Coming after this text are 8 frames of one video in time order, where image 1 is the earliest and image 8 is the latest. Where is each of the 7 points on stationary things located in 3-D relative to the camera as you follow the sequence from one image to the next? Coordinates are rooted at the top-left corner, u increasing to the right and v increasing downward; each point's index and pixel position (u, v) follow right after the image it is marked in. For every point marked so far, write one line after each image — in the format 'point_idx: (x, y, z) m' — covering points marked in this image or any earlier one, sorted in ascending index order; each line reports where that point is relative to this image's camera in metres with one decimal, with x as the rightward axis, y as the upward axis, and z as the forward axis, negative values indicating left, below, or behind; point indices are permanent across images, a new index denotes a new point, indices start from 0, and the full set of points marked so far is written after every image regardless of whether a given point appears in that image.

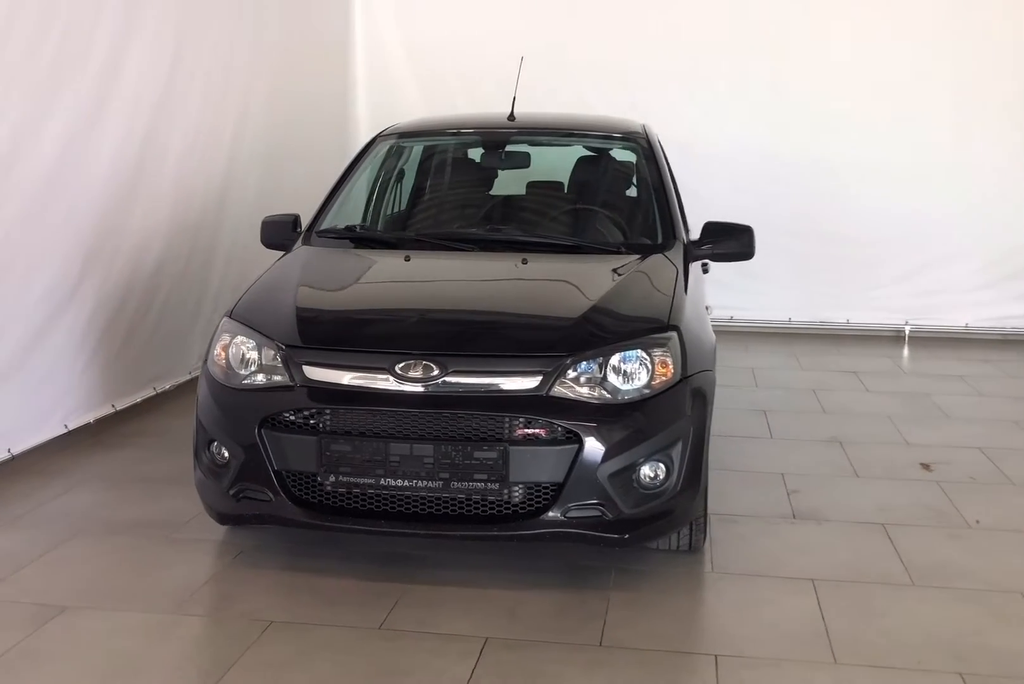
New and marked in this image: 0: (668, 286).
0: (+0.5, +0.2, +3.0) m
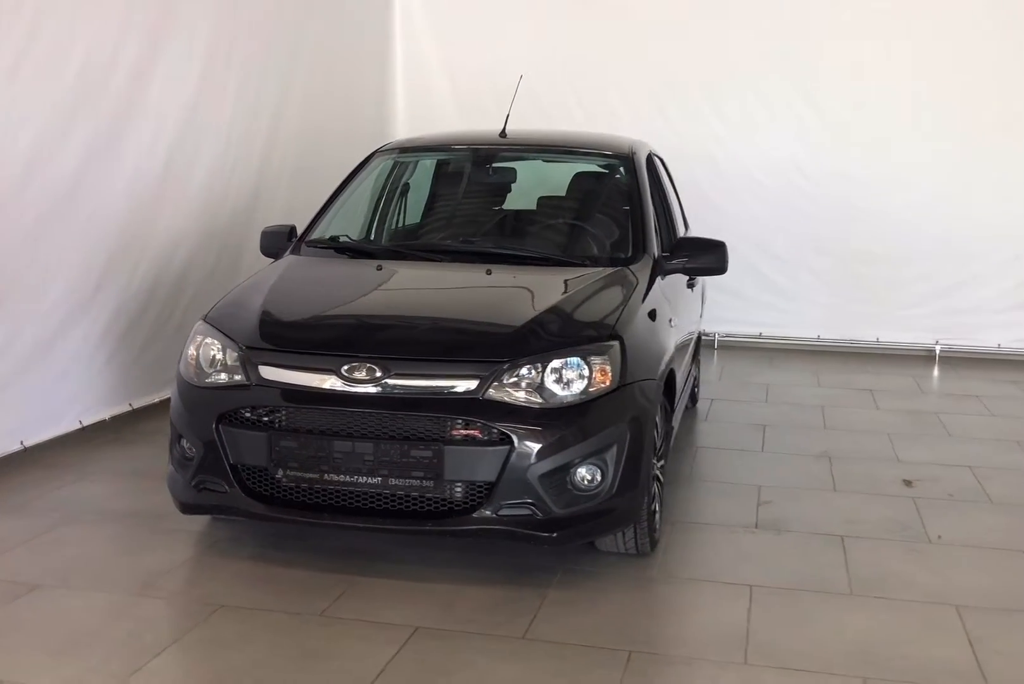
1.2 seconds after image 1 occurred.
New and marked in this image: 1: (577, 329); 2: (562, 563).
0: (+0.3, +0.1, +3.1) m
1: (+0.2, 0.0, +2.8) m
2: (+0.1, -0.7, +3.1) m
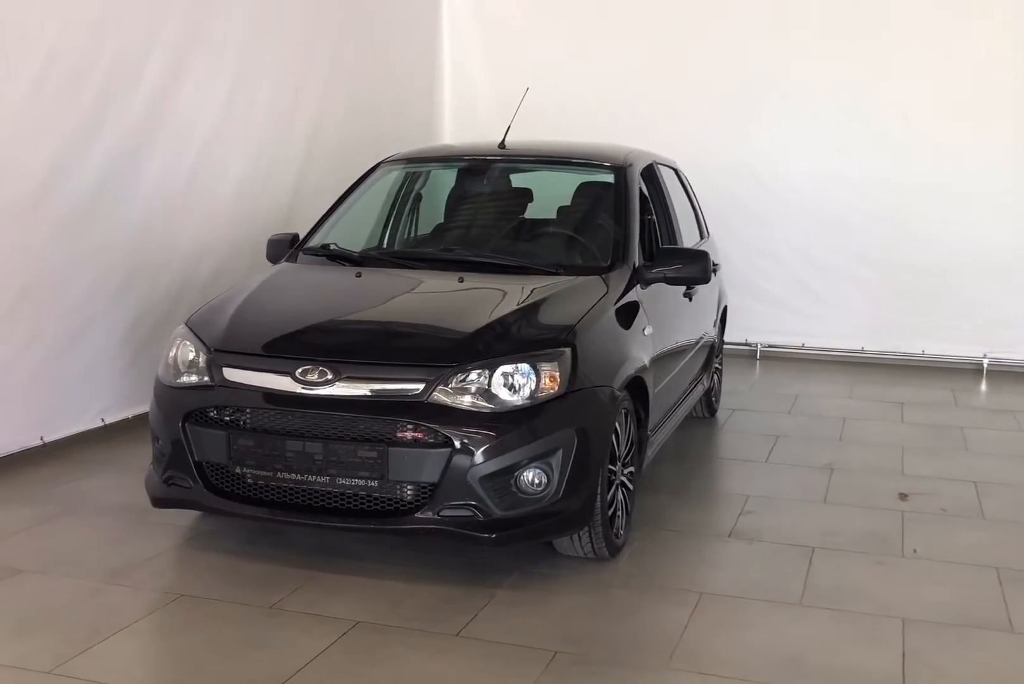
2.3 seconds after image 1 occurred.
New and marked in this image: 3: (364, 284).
0: (+0.2, +0.1, +3.2) m
1: (0.0, 0.0, +2.9) m
2: (0.0, -0.7, +3.1) m
3: (-0.5, +0.2, +3.4) m
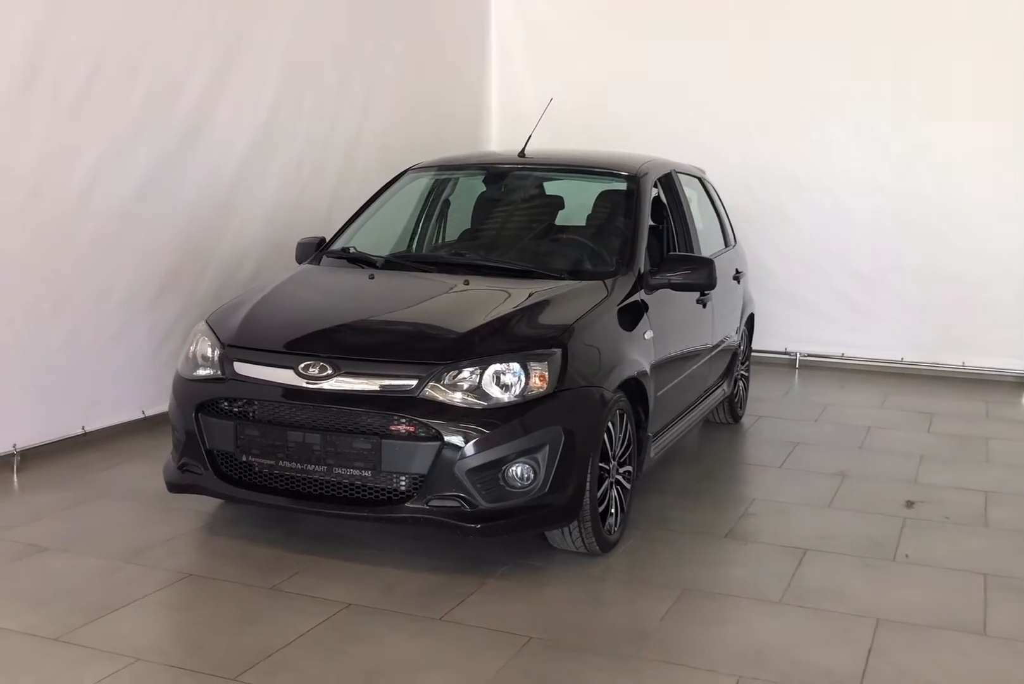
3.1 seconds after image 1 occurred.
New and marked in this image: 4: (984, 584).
0: (+0.2, +0.1, +3.3) m
1: (0.0, 0.0, +3.0) m
2: (0.0, -0.7, +3.2) m
3: (-0.5, +0.2, +3.5) m
4: (+1.4, -0.7, +3.0) m
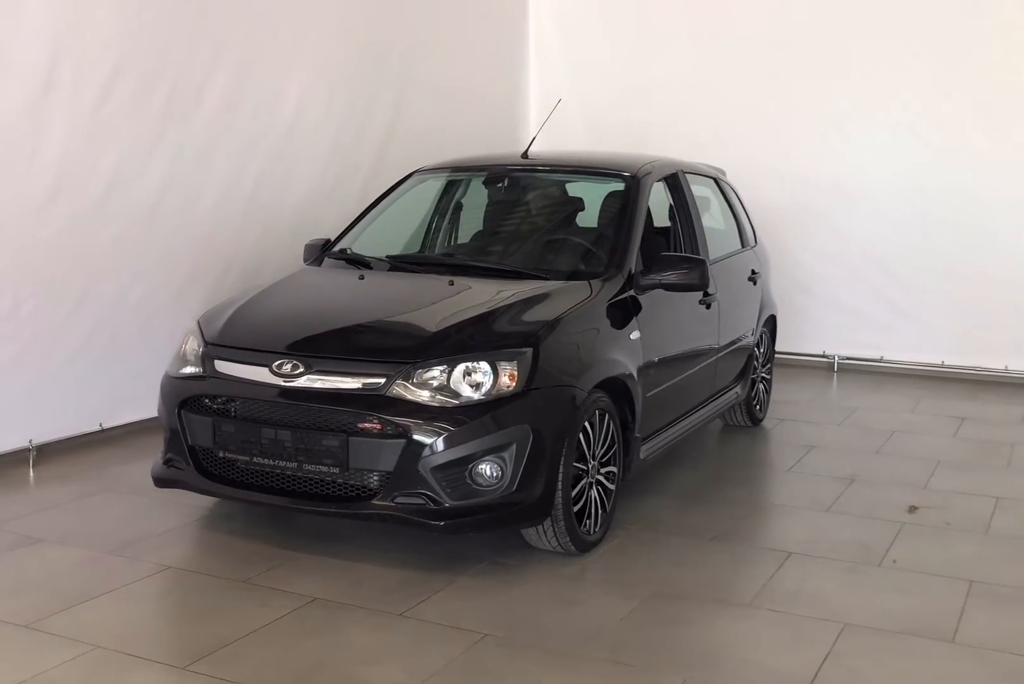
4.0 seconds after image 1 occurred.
0: (+0.2, +0.1, +3.3) m
1: (-0.1, 0.0, +3.0) m
2: (-0.1, -0.7, +3.2) m
3: (-0.5, +0.2, +3.6) m
4: (+1.3, -0.7, +3.0) m
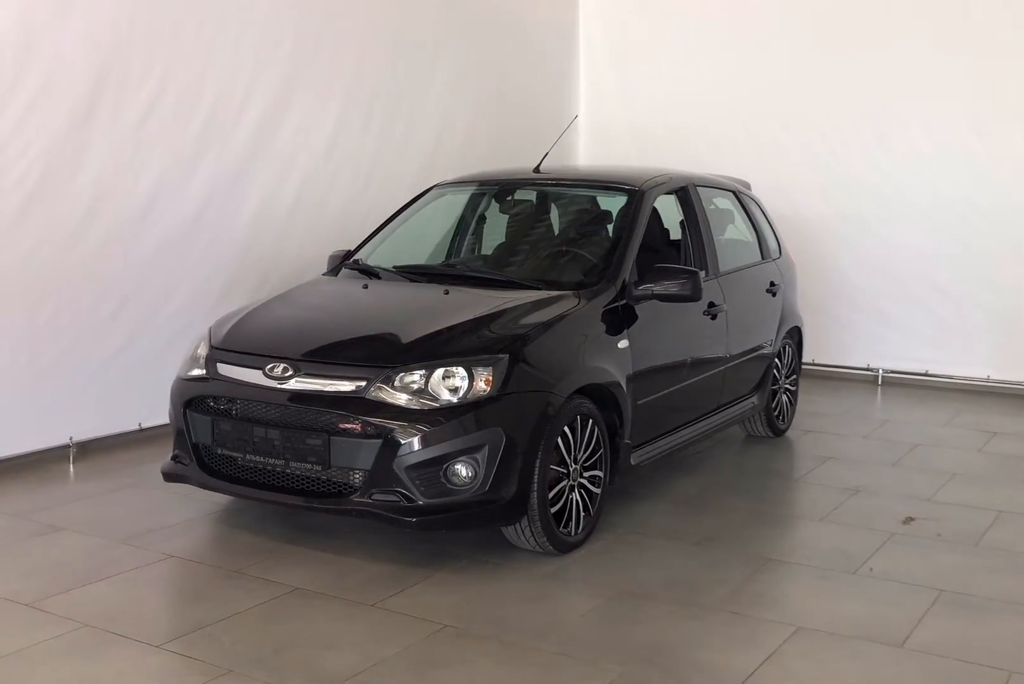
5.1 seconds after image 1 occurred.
0: (+0.1, +0.1, +3.4) m
1: (-0.1, 0.0, +3.2) m
2: (-0.1, -0.7, +3.4) m
3: (-0.6, +0.2, +3.8) m
4: (+1.3, -0.8, +3.0) m
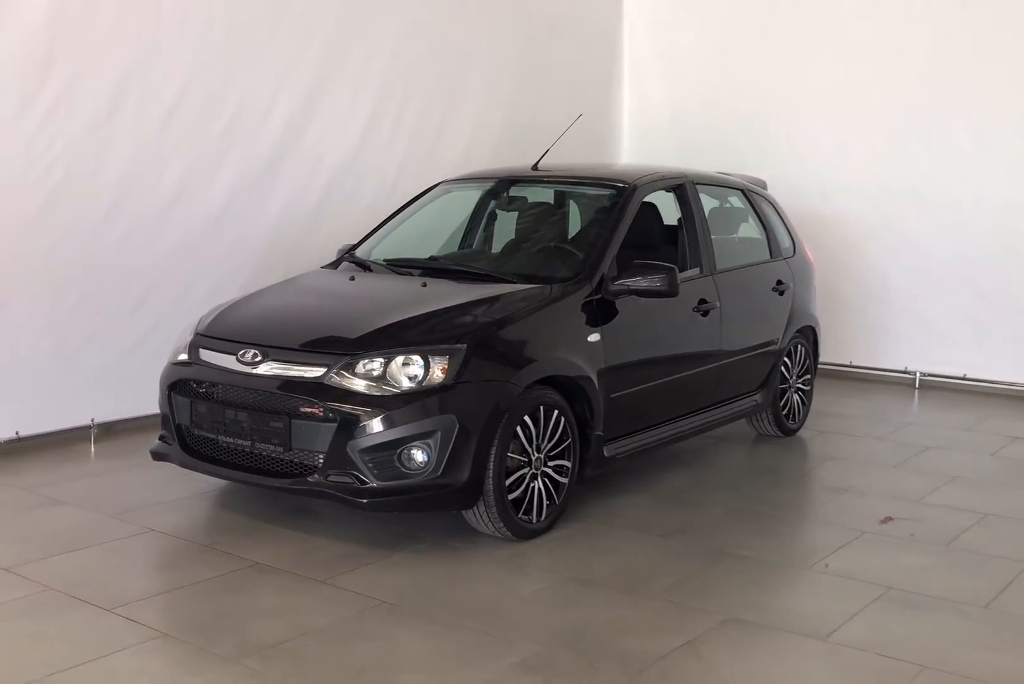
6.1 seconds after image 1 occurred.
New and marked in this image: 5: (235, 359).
0: (0.0, +0.1, +3.5) m
1: (-0.3, 0.0, +3.3) m
2: (-0.3, -0.7, +3.5) m
3: (-0.6, +0.2, +3.9) m
4: (+1.1, -0.8, +3.0) m
5: (-0.9, -0.1, +3.4) m
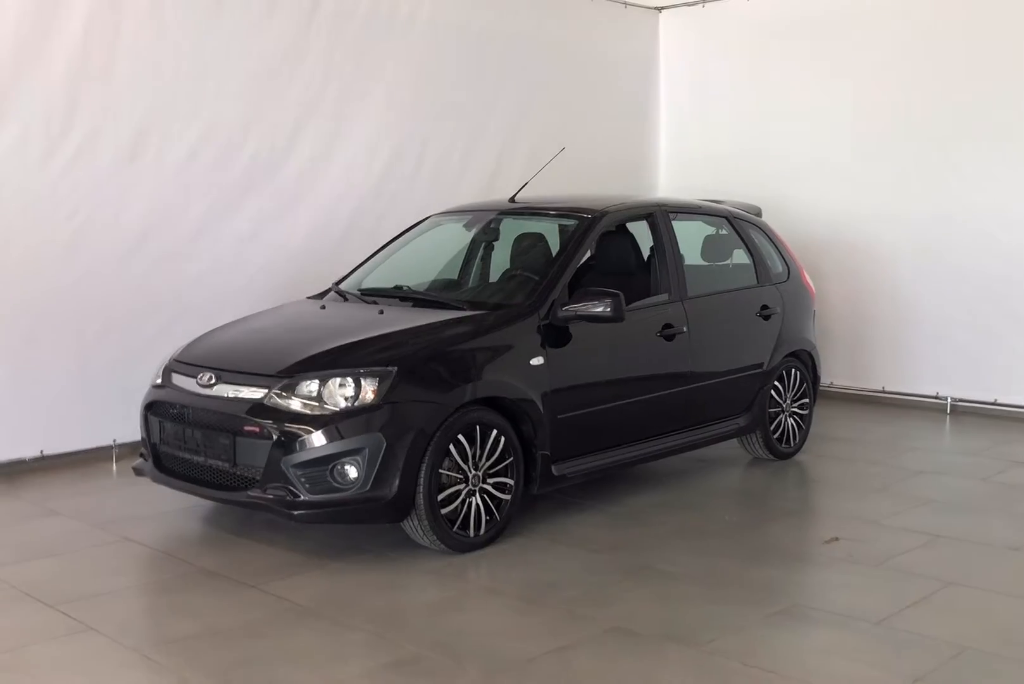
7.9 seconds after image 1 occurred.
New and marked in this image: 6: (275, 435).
0: (-0.2, 0.0, +3.7) m
1: (-0.5, 0.0, +3.5) m
2: (-0.5, -0.8, +3.7) m
3: (-0.8, +0.1, +4.2) m
4: (+0.8, -0.8, +3.1) m
5: (-1.2, -0.1, +3.7) m
6: (-0.8, -0.3, +3.4) m
